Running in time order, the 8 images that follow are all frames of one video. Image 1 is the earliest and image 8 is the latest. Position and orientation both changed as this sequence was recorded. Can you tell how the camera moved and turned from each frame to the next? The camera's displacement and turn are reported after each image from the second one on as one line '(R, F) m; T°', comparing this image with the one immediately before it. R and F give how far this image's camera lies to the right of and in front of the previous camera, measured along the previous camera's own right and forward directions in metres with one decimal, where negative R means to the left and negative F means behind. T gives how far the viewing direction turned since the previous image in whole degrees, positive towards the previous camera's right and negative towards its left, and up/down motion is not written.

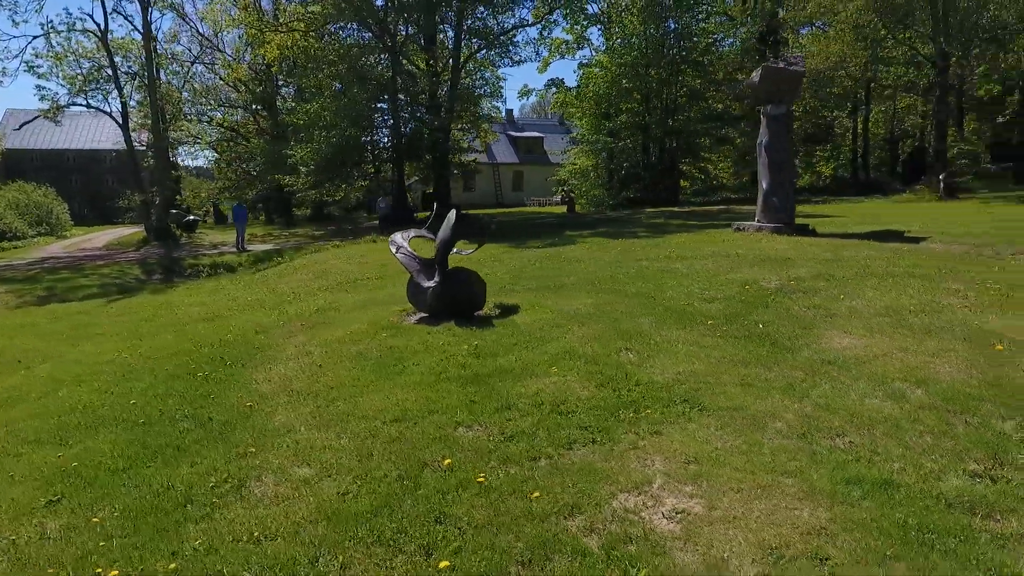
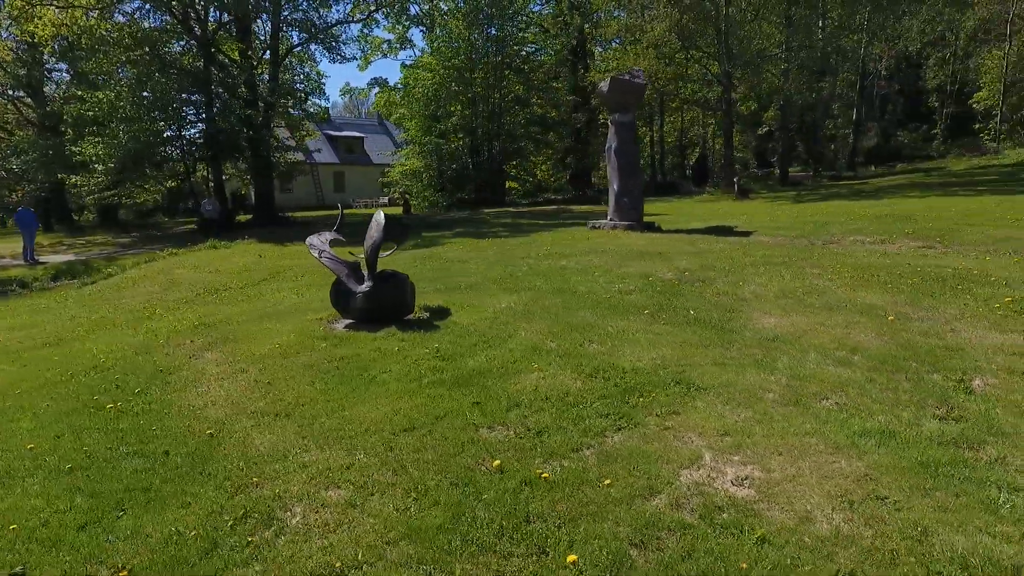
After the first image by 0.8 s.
(-1.5, +0.2) m; +17°
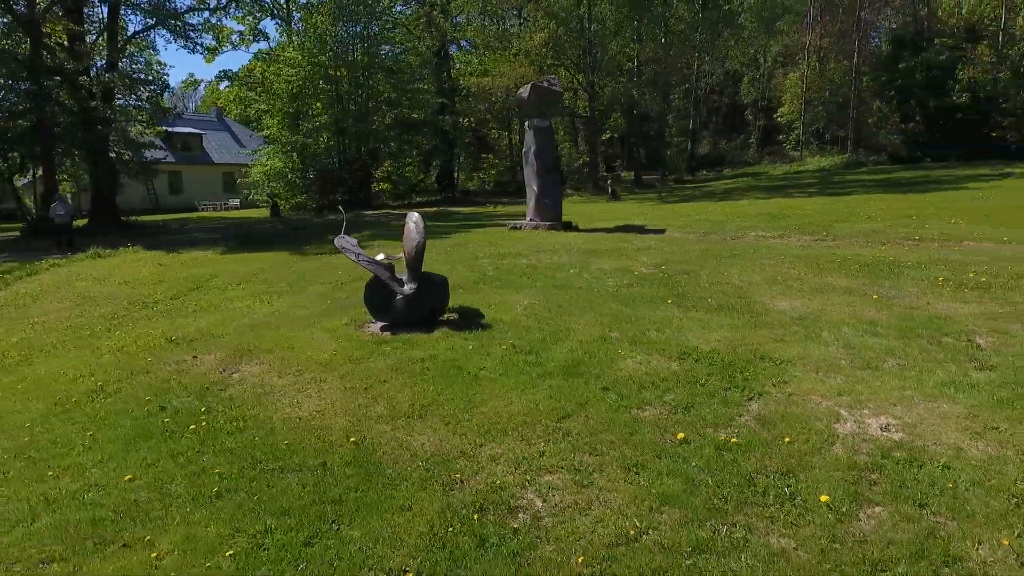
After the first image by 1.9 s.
(-2.5, -0.1) m; +14°
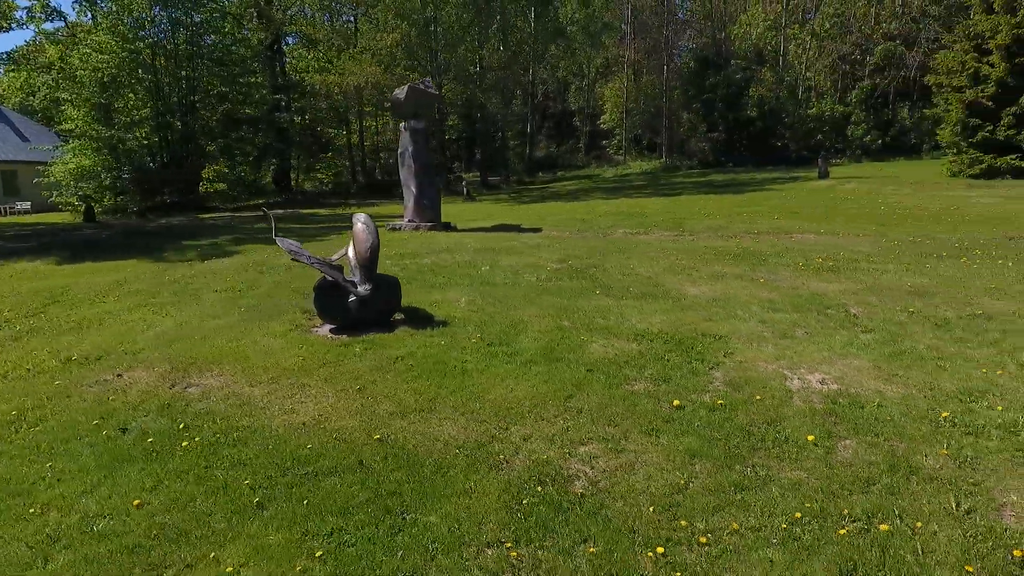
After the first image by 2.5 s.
(-1.6, -0.2) m; +15°
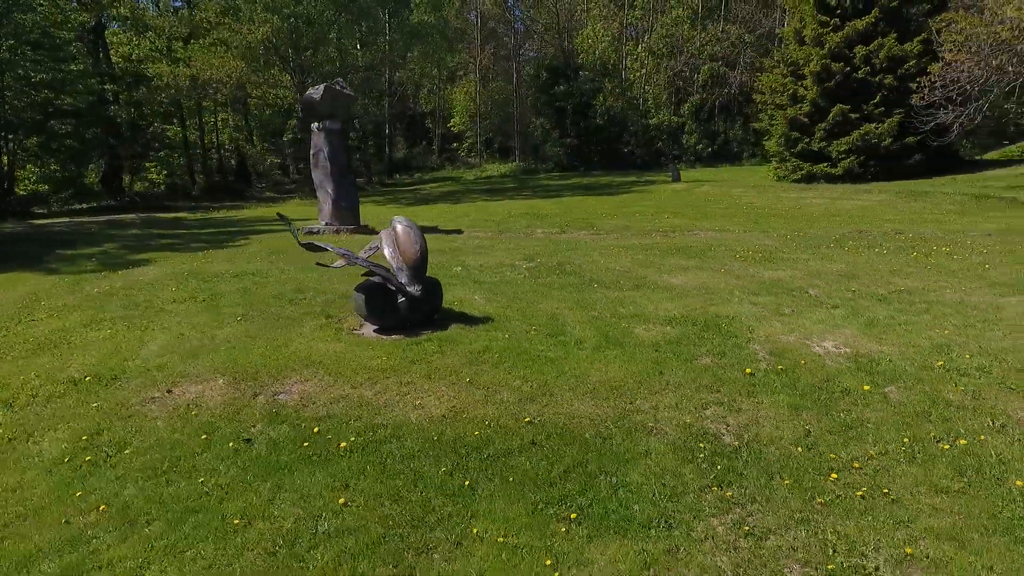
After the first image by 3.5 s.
(-2.7, -0.3) m; +15°
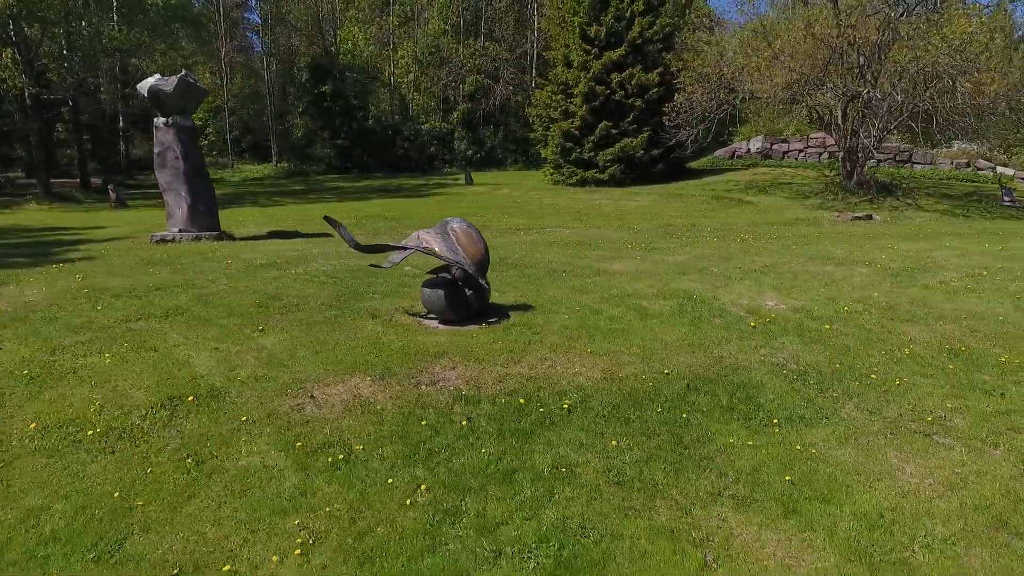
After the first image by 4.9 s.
(-4.6, -0.3) m; +24°
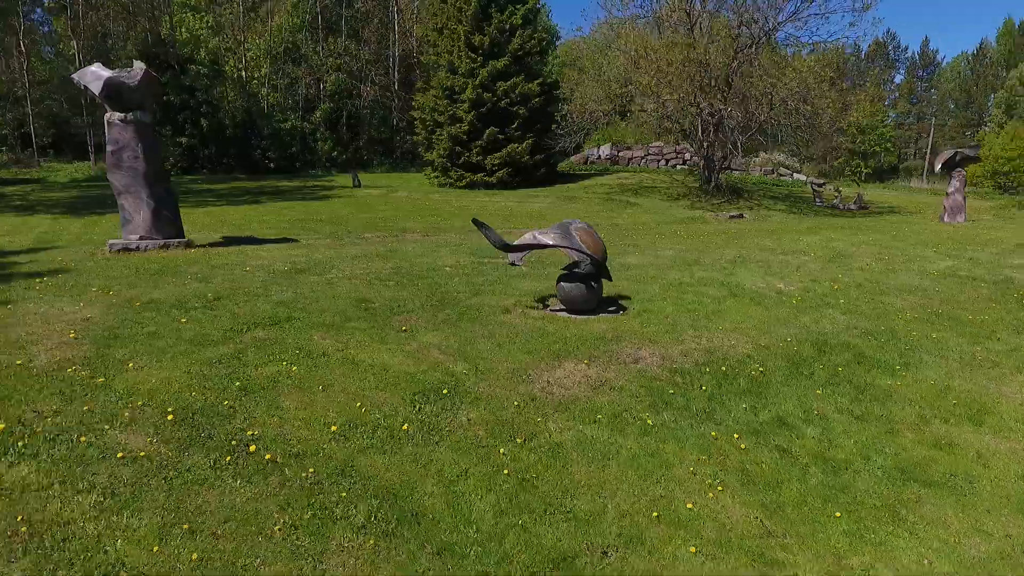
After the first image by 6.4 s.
(-4.8, -0.3) m; +17°
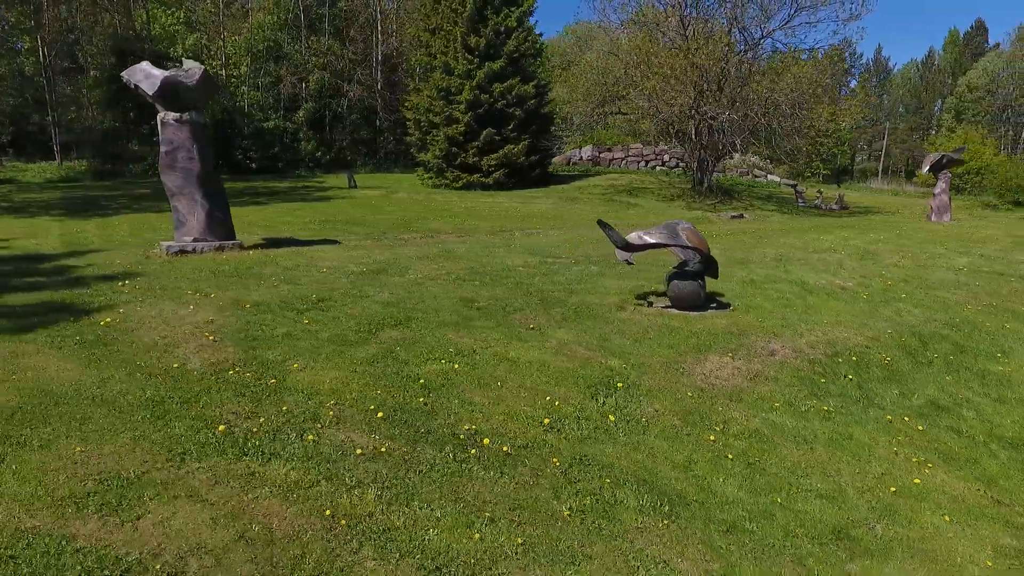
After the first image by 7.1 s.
(-2.6, -0.2) m; +4°
